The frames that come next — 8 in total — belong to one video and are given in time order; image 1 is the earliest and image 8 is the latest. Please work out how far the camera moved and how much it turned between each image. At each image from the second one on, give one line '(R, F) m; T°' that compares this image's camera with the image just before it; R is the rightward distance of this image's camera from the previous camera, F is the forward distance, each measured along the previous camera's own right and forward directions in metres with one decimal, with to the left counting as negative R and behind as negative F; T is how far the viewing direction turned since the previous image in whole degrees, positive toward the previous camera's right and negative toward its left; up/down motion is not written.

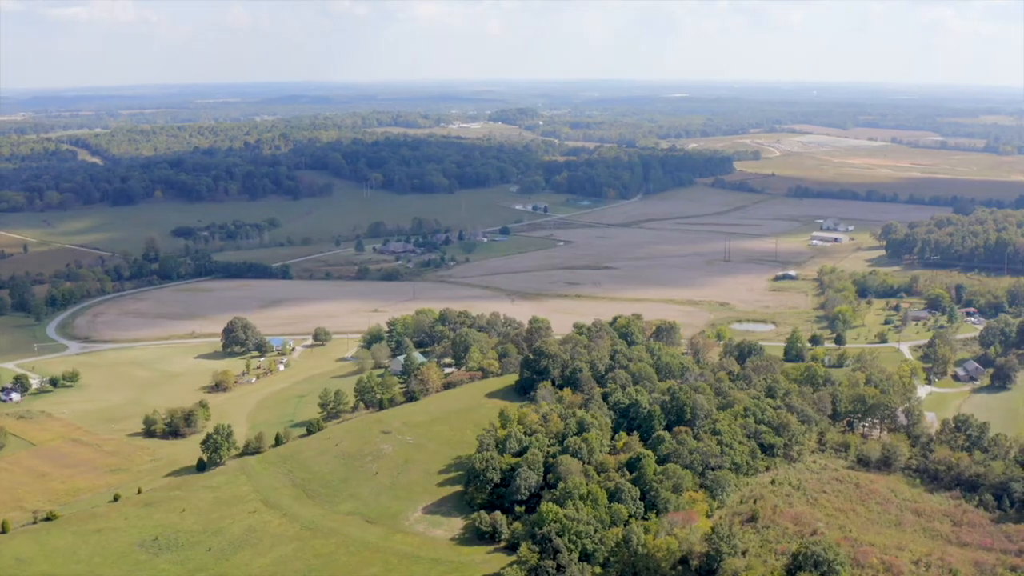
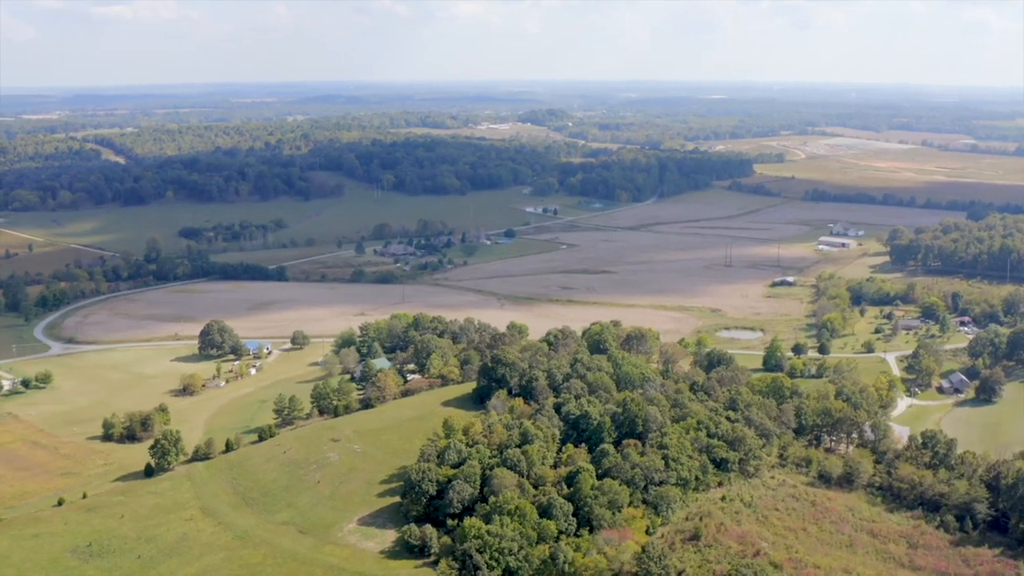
(+2.7, +0.7) m; -2°
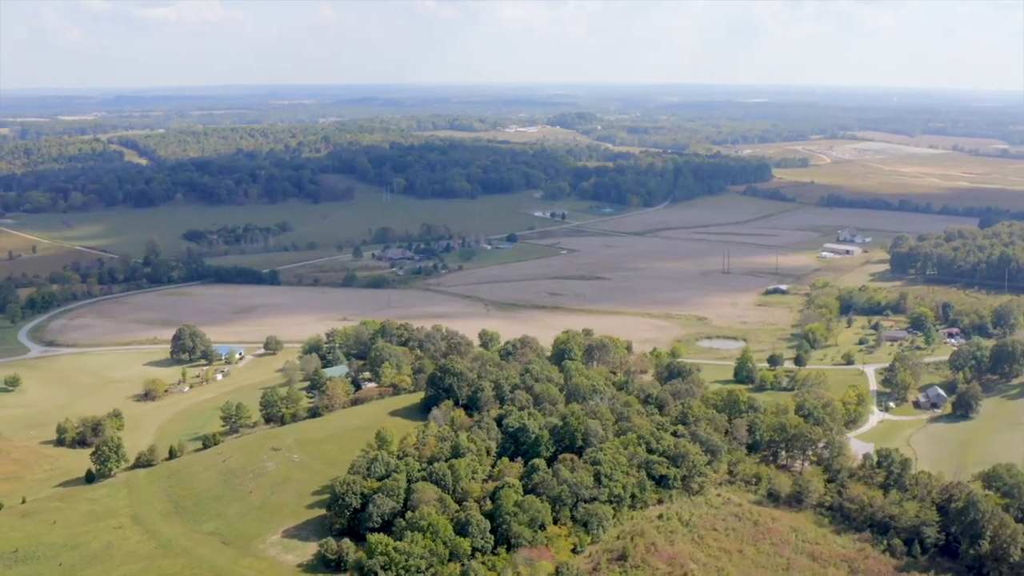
(+2.9, +0.7) m; -2°
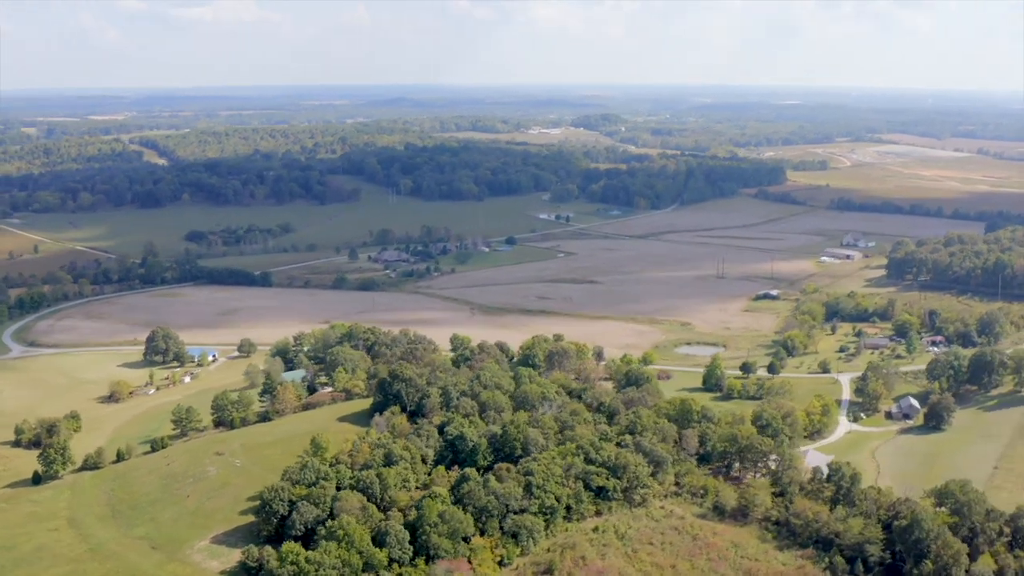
(+2.6, +0.5) m; -2°
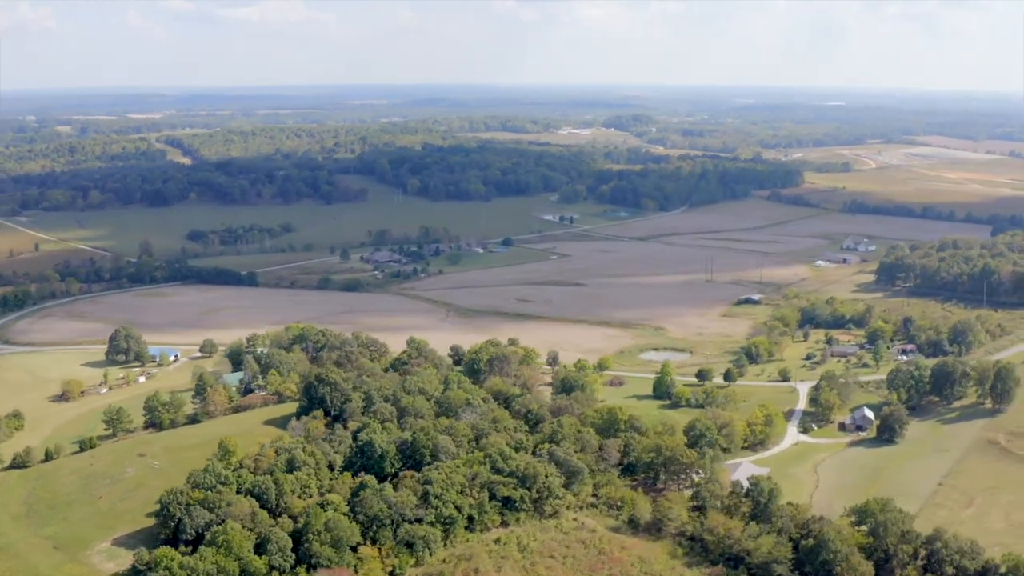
(+3.7, +0.6) m; -3°
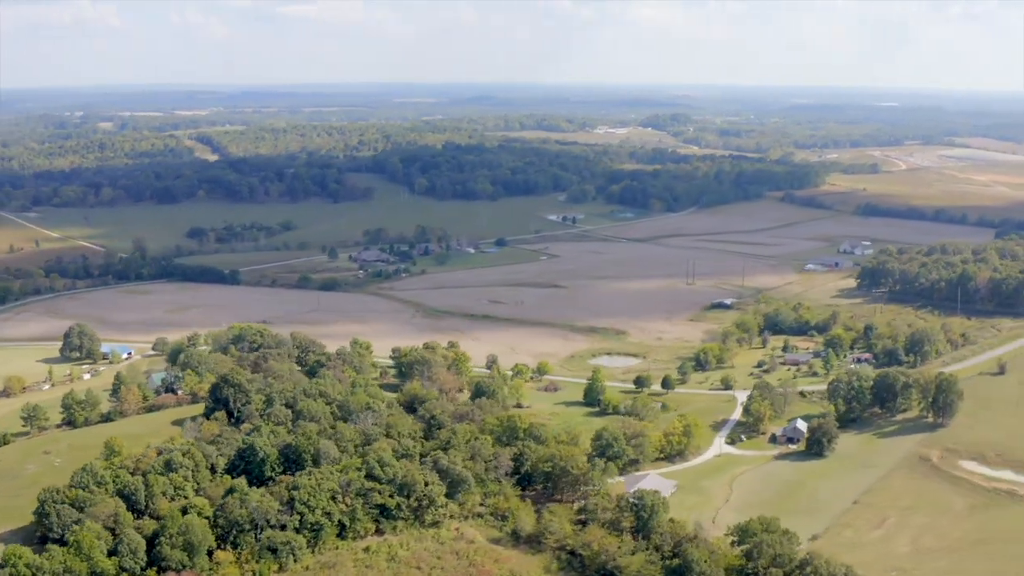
(+4.6, +0.6) m; -3°
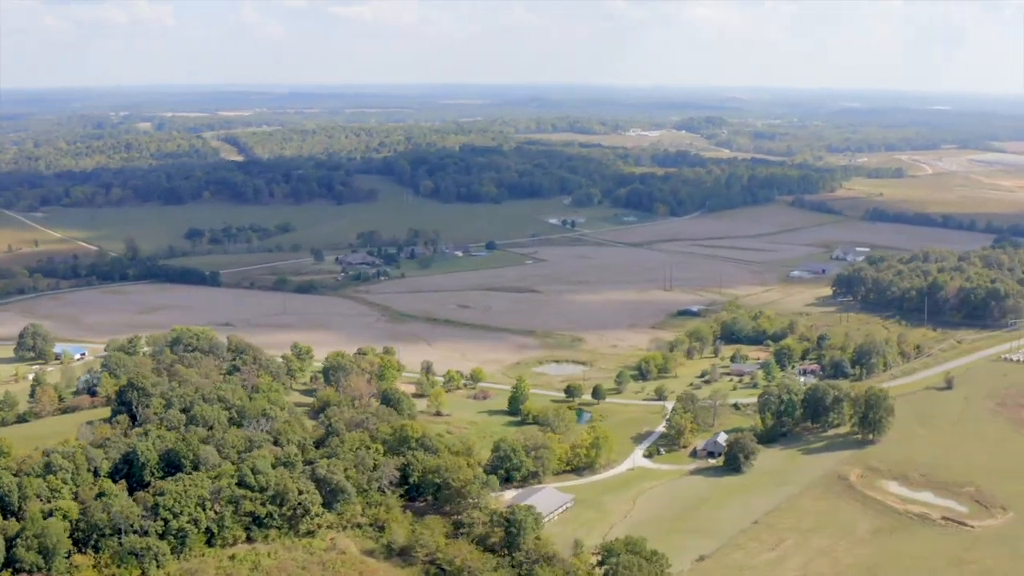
(+4.6, +0.6) m; -3°
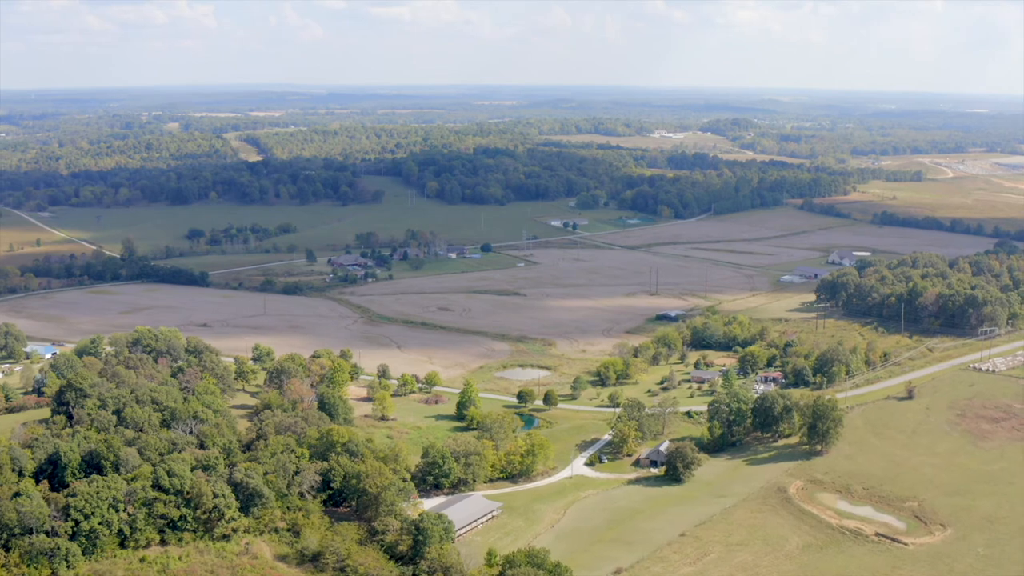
(+3.1, +0.3) m; -2°
